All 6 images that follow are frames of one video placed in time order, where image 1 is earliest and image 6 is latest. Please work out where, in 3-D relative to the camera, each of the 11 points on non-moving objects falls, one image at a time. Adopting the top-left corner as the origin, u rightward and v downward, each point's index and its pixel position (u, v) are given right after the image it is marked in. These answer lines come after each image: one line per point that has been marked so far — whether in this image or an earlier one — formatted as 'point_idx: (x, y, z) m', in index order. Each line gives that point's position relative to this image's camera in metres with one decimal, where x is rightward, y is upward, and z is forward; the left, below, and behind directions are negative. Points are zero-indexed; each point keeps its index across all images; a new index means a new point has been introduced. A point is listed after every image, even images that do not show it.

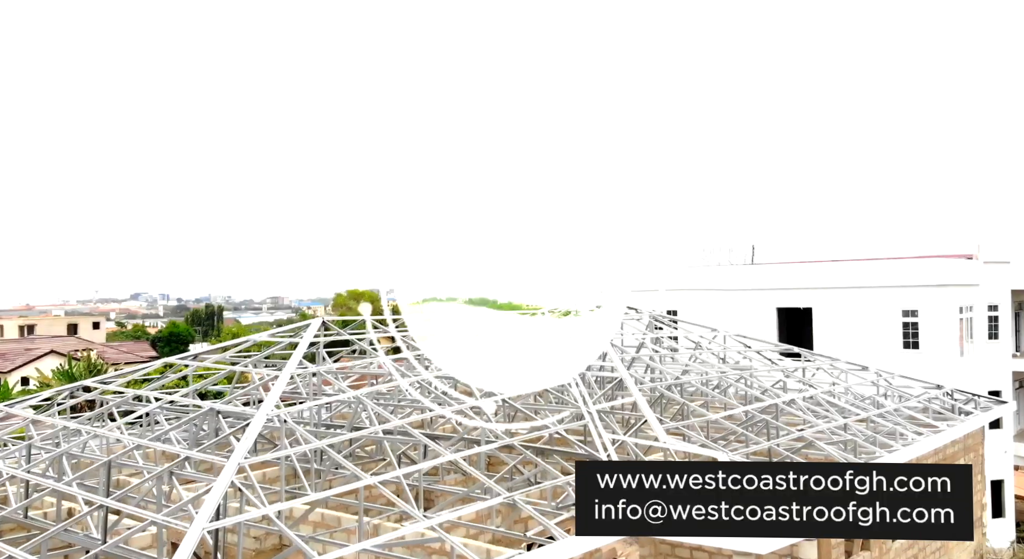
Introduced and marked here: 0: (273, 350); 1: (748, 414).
0: (-3.8, -1.1, +15.1) m
1: (+4.1, -2.3, +16.1) m
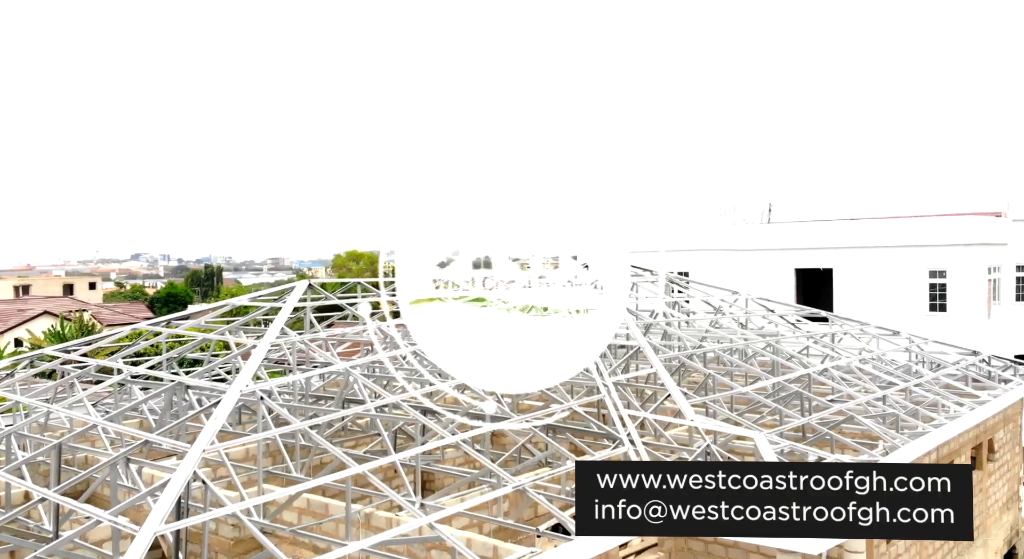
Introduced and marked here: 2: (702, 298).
0: (-3.7, -0.5, +13.6) m
1: (+4.2, -1.6, +14.8) m
2: (+3.4, -0.3, +17.4) m
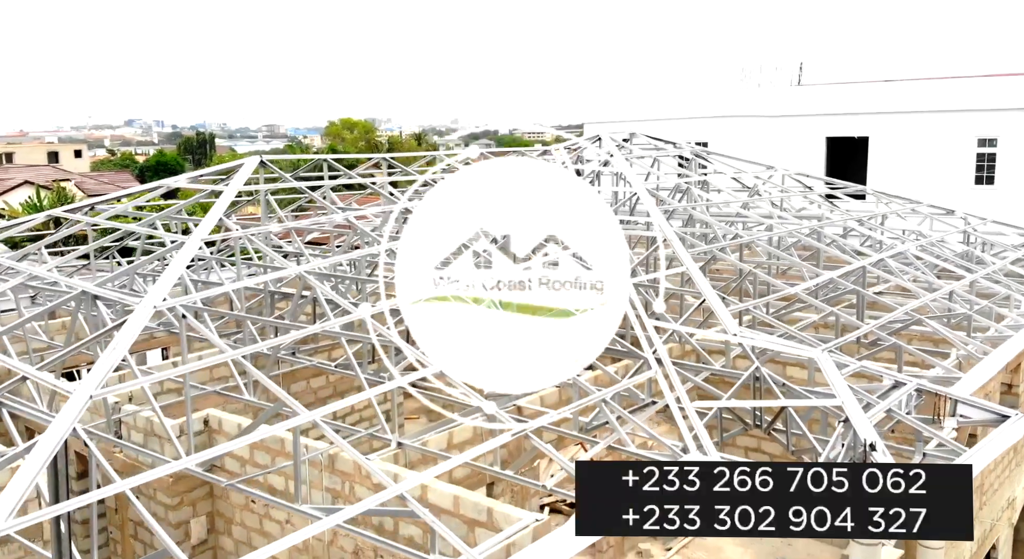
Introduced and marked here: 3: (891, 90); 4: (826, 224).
0: (-3.7, +0.9, +11.2) m
1: (+4.2, 0.0, +12.5) m
2: (+3.4, +1.6, +14.9) m
3: (+7.9, +4.0, +20.0) m
4: (+4.5, +0.8, +13.7) m
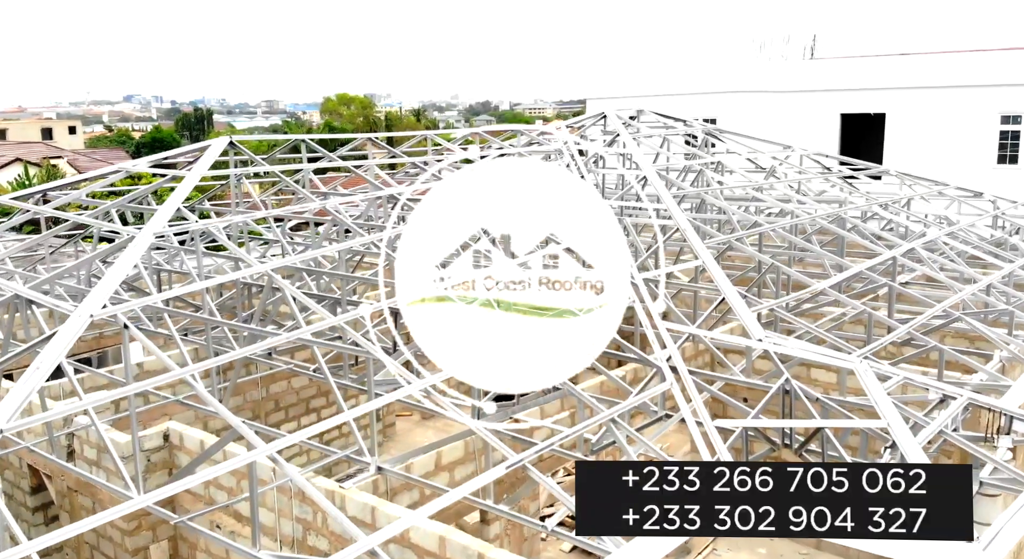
0: (-3.8, +1.0, +10.1) m
1: (+4.1, +0.1, +11.4) m
2: (+3.4, +1.8, +13.8) m
3: (+7.9, +4.2, +18.9) m
4: (+4.5, +0.9, +12.6) m
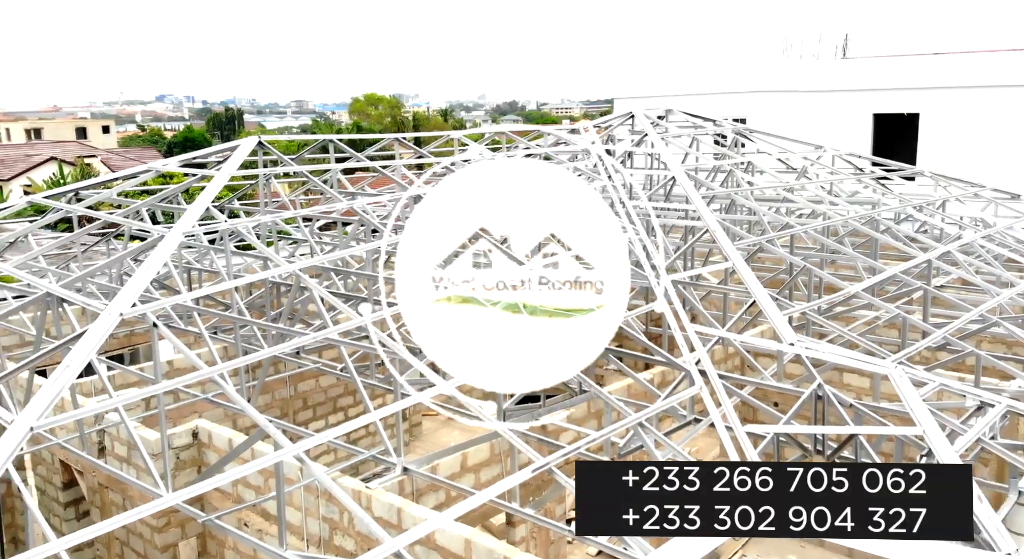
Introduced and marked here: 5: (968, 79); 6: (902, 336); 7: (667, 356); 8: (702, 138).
0: (-3.5, +1.0, +10.2) m
1: (+4.4, +0.1, +11.2) m
2: (+3.8, +1.8, +13.6) m
3: (+8.5, +4.2, +18.6) m
4: (+4.8, +0.9, +12.4) m
5: (+8.8, +3.8, +18.3) m
6: (+4.0, -0.6, +10.0) m
7: (+1.5, -0.7, +9.2) m
8: (+2.8, +2.1, +13.9) m
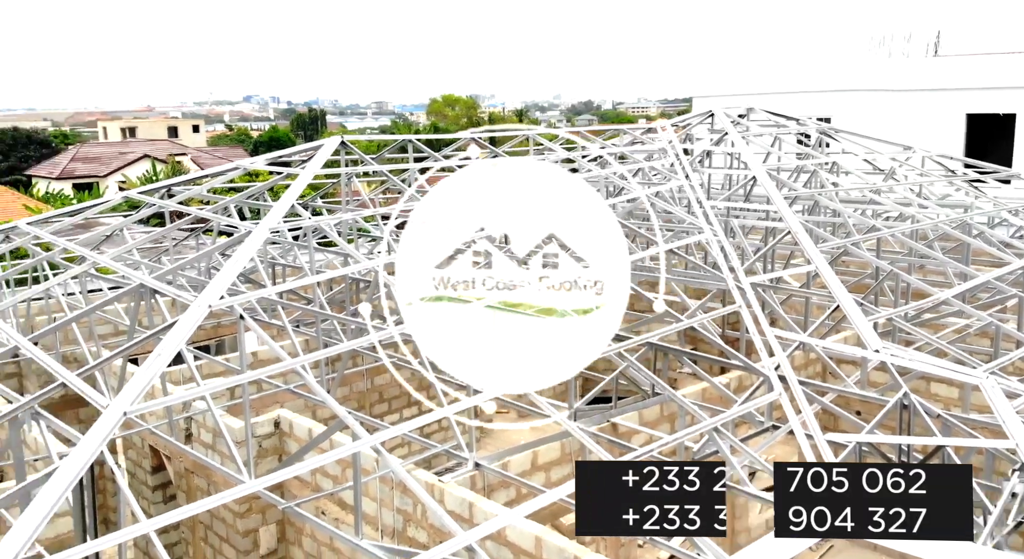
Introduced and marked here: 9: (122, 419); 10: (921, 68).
0: (-2.6, +1.0, +10.4) m
1: (+5.3, 0.0, +10.9) m
2: (+4.9, +1.7, +13.3) m
3: (+10.0, +4.1, +17.9) m
4: (+5.8, +0.8, +12.0) m
5: (+10.3, +3.7, +17.6) m
6: (+4.8, -0.6, +9.7) m
7: (+2.2, -0.7, +9.0) m
8: (+3.9, +2.0, +13.7) m
9: (-2.3, -0.8, +5.8) m
10: (+8.4, +4.3, +19.8) m
